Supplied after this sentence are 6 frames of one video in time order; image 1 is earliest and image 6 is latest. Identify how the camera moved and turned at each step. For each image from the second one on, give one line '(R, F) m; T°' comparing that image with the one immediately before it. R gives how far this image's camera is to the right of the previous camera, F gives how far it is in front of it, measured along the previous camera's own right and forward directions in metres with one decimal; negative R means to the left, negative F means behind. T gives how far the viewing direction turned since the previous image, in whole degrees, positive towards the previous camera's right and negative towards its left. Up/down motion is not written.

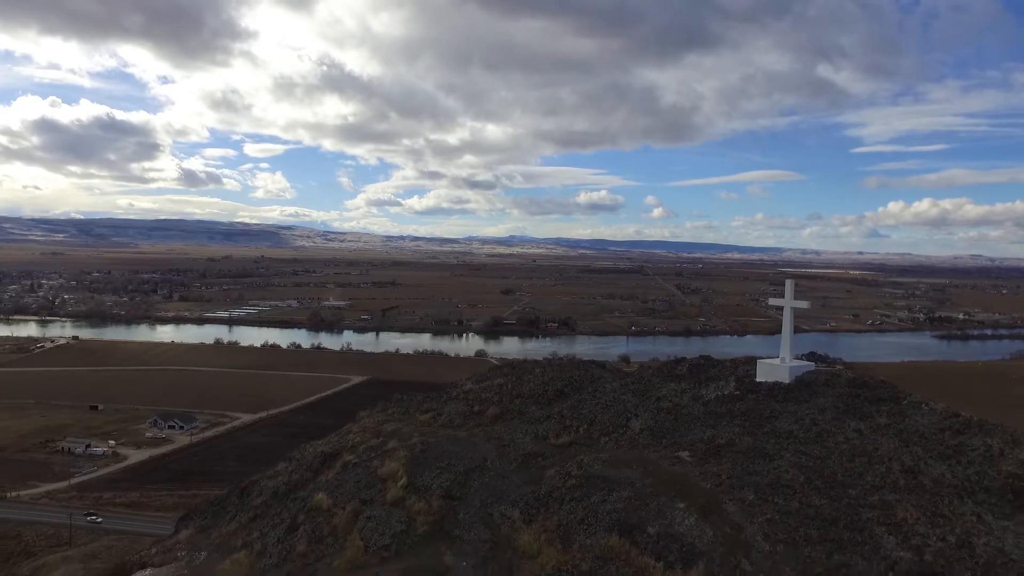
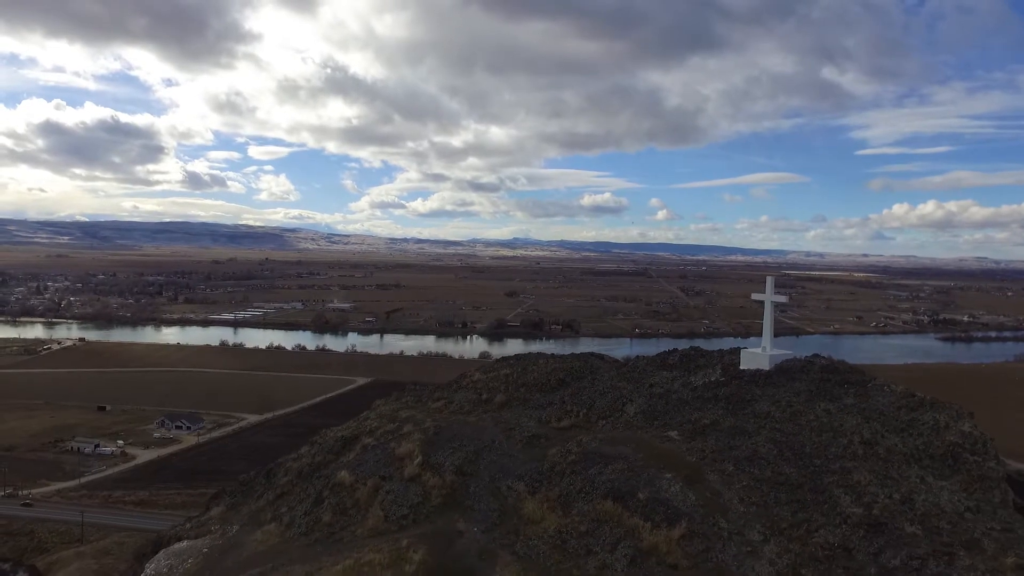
(0.0, -0.4) m; 0°
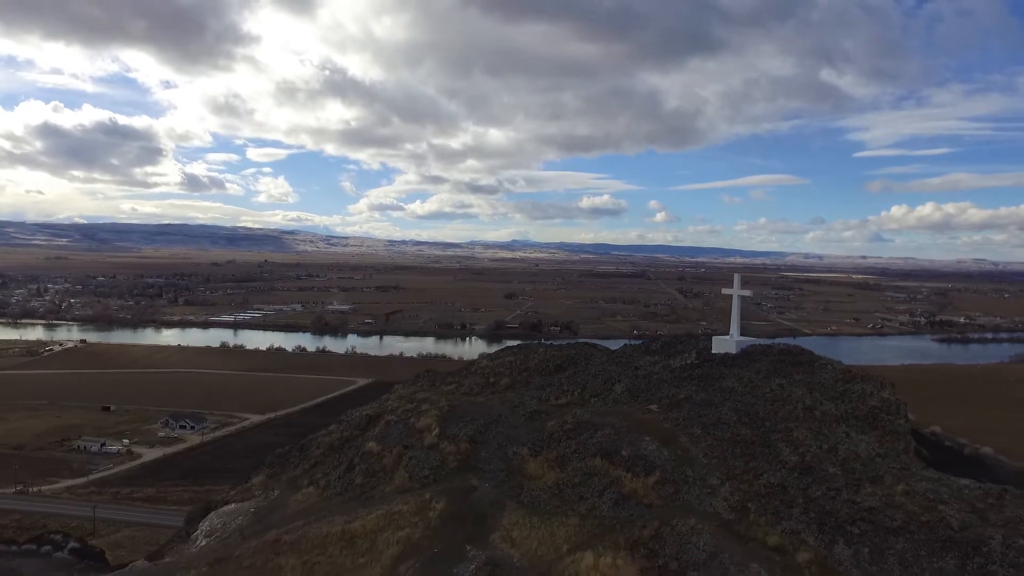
(0.0, -0.7) m; 0°
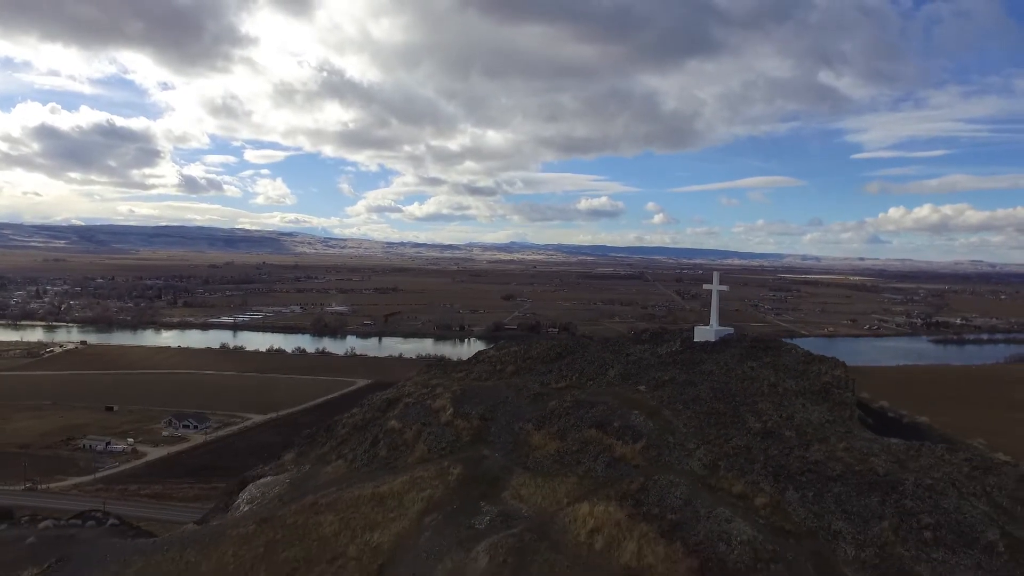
(-0.1, -0.6) m; 0°
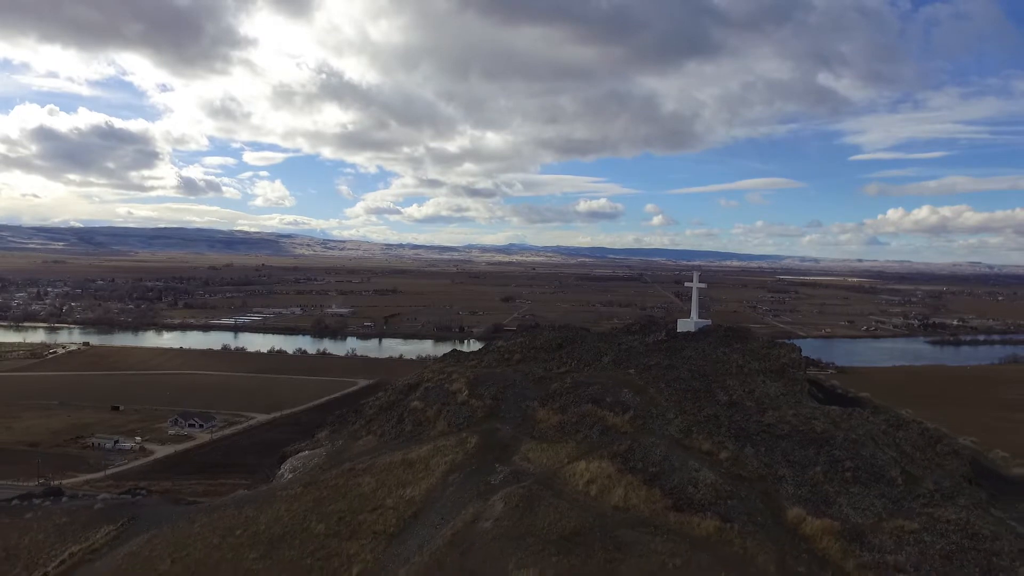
(-0.1, -0.8) m; 0°
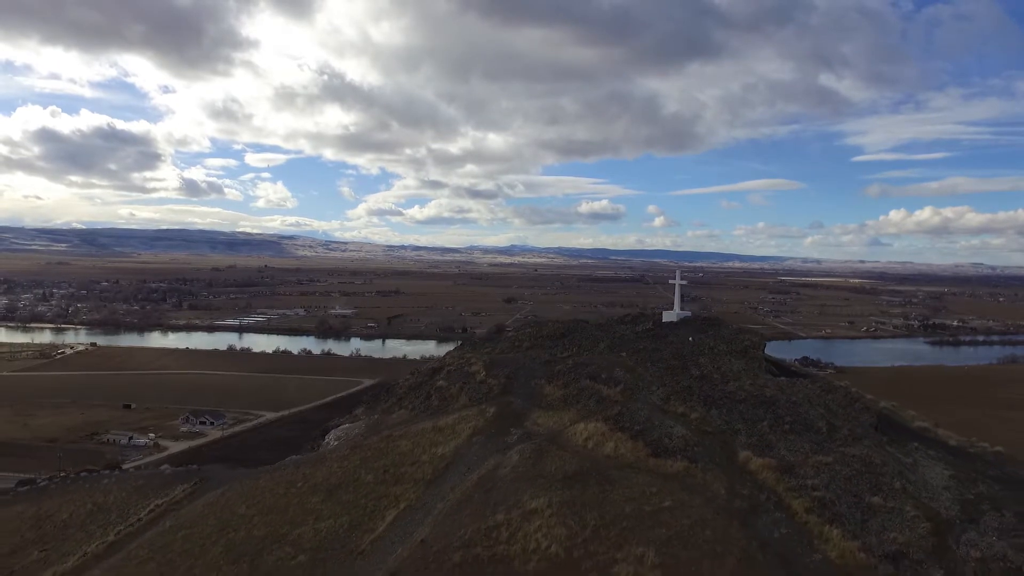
(-0.1, -1.1) m; 0°
